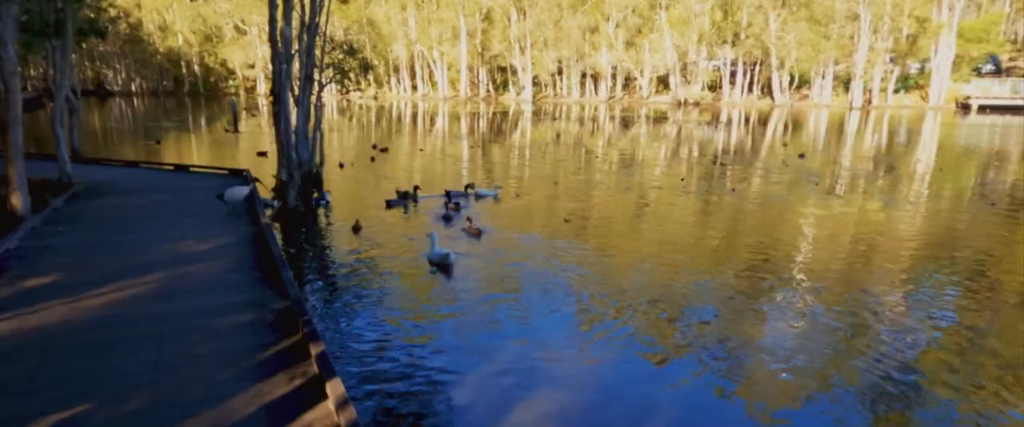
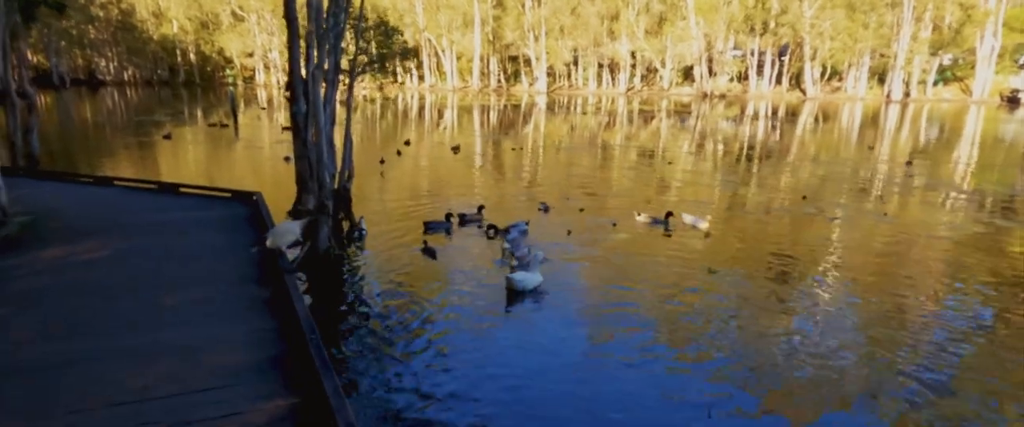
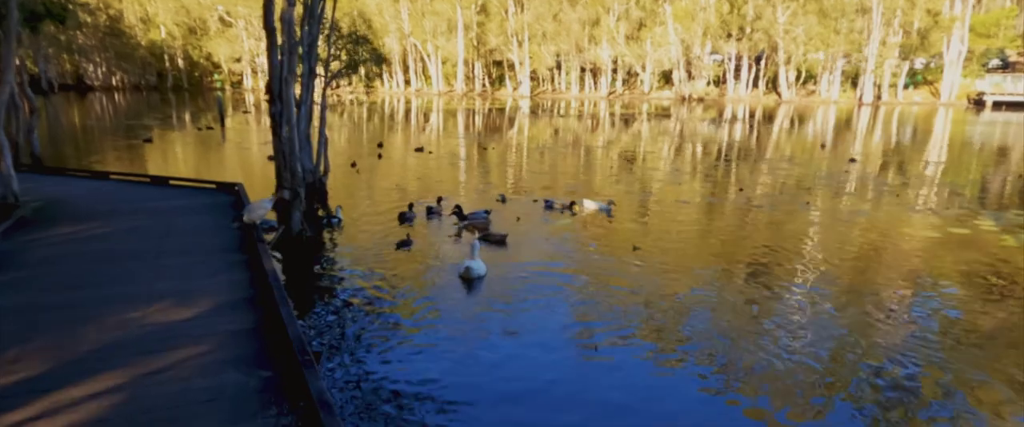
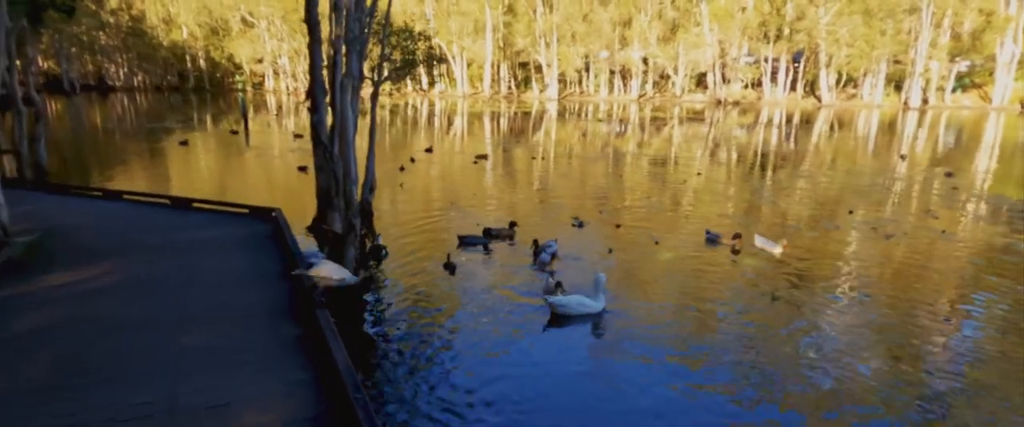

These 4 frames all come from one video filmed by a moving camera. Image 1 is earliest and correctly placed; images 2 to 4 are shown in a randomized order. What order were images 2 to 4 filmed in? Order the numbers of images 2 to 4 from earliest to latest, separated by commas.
3, 2, 4
